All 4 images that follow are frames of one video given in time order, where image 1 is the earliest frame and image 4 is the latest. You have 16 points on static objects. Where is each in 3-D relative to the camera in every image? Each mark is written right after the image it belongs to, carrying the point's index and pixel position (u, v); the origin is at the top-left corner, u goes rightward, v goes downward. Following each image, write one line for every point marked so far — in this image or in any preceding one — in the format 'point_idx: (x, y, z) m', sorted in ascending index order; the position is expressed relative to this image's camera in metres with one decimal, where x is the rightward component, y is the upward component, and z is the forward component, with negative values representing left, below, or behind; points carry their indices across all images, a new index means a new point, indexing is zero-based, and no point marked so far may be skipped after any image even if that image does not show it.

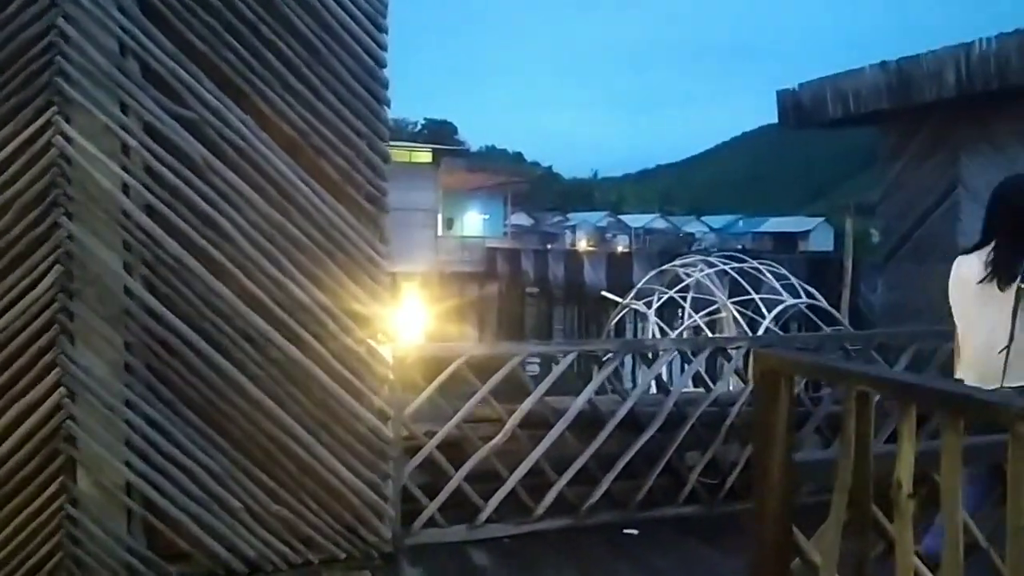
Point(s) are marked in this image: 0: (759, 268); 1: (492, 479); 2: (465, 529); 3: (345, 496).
0: (+1.8, +0.1, +6.5) m
1: (-0.1, -0.9, +4.4) m
2: (-0.2, -1.1, +4.0) m
3: (-0.7, -0.9, +3.7) m
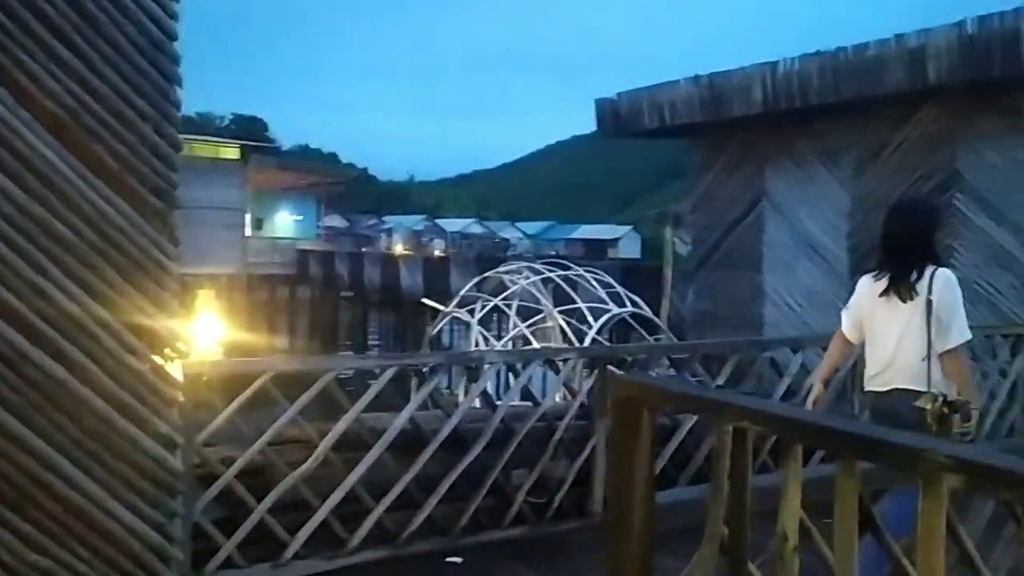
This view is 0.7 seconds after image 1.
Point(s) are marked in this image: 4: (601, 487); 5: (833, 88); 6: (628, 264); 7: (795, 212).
0: (+0.5, +0.1, +6.4) m
1: (-0.9, -1.0, +3.9) m
2: (-1.0, -1.1, +3.6) m
3: (-1.4, -0.9, +3.1) m
4: (+0.4, -0.9, +4.2) m
5: (+2.7, +1.7, +7.6) m
6: (+1.5, +0.3, +11.5) m
7: (+2.7, +0.7, +8.5) m
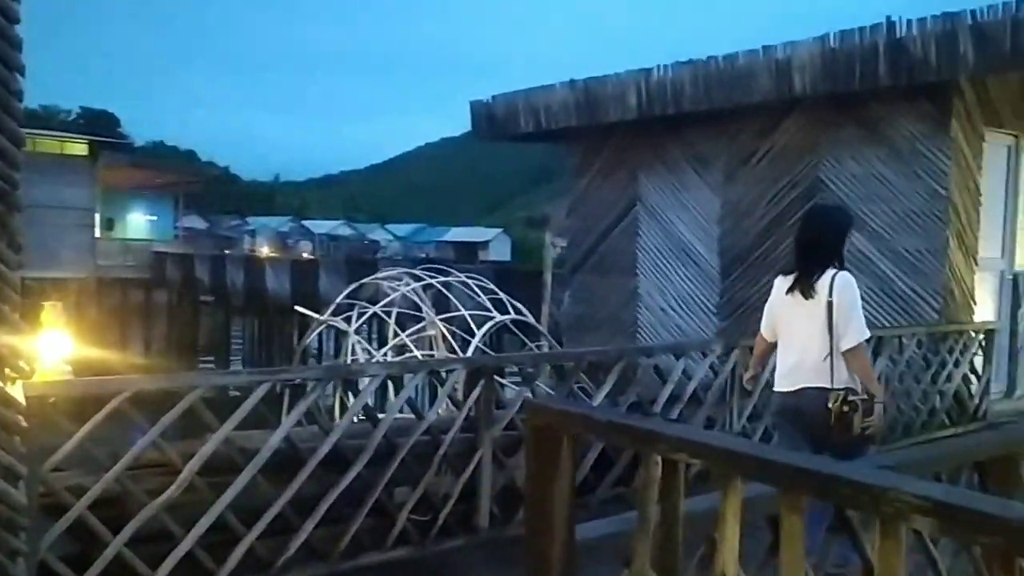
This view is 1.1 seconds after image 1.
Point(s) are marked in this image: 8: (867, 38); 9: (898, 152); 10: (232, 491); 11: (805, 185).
0: (-0.3, 0.0, +6.3) m
1: (-1.4, -1.0, +3.6) m
2: (-1.4, -1.2, +3.2) m
3: (-1.7, -0.9, +2.8) m
4: (-0.1, -1.0, +4.1) m
5: (+1.7, +1.7, +7.7) m
6: (-0.1, +0.2, +11.4) m
7: (+1.5, +0.7, +8.6) m
8: (+2.7, +1.9, +6.7) m
9: (+3.0, +1.1, +7.0) m
10: (-1.1, -0.8, +3.4) m
11: (+2.5, +0.9, +7.6) m
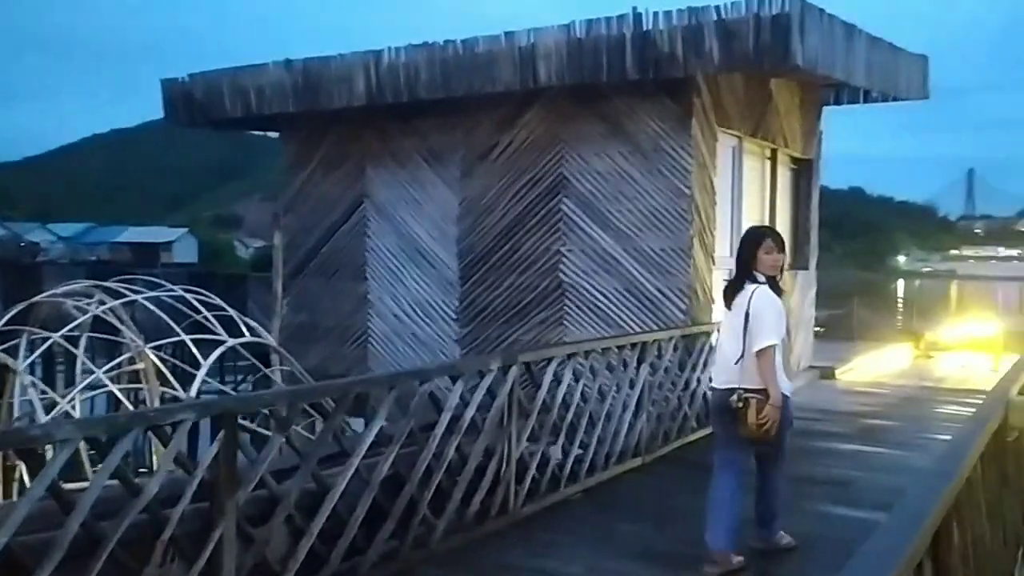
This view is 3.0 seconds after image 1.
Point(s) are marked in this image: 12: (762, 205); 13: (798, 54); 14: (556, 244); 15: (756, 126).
0: (-1.9, 0.0, +5.0) m
1: (-2.0, -1.1, +2.2) m
2: (-1.9, -1.2, +1.8) m
3: (-2.0, -1.0, +1.3) m
4: (-1.0, -1.0, +3.1) m
5: (-0.5, +1.6, +7.1) m
6: (-3.4, +0.1, +9.9) m
7: (-1.0, +0.6, +7.8) m
8: (+0.7, +1.9, +6.5) m
9: (+1.0, +1.1, +6.8) m
10: (-1.7, -0.9, +2.1) m
11: (+0.3, +0.8, +7.2) m
12: (+2.3, +0.8, +8.2) m
13: (+1.9, +1.5, +5.9) m
14: (+0.3, +0.3, +7.2) m
15: (+2.1, +1.4, +7.7) m
